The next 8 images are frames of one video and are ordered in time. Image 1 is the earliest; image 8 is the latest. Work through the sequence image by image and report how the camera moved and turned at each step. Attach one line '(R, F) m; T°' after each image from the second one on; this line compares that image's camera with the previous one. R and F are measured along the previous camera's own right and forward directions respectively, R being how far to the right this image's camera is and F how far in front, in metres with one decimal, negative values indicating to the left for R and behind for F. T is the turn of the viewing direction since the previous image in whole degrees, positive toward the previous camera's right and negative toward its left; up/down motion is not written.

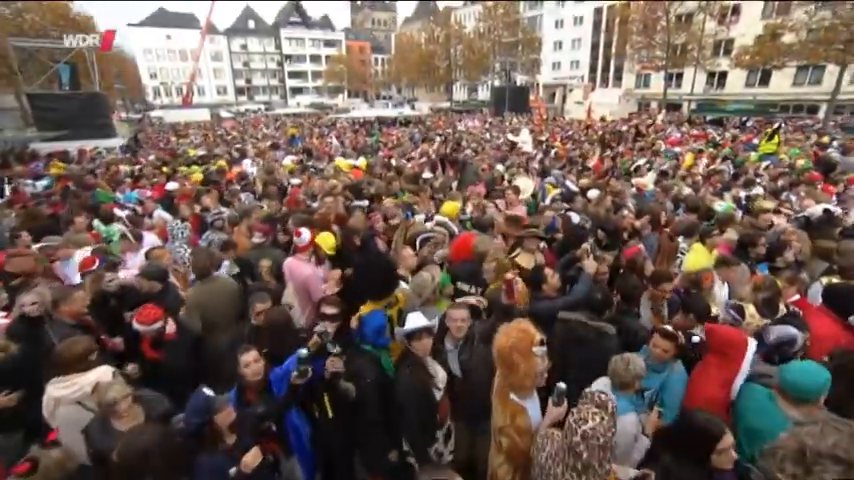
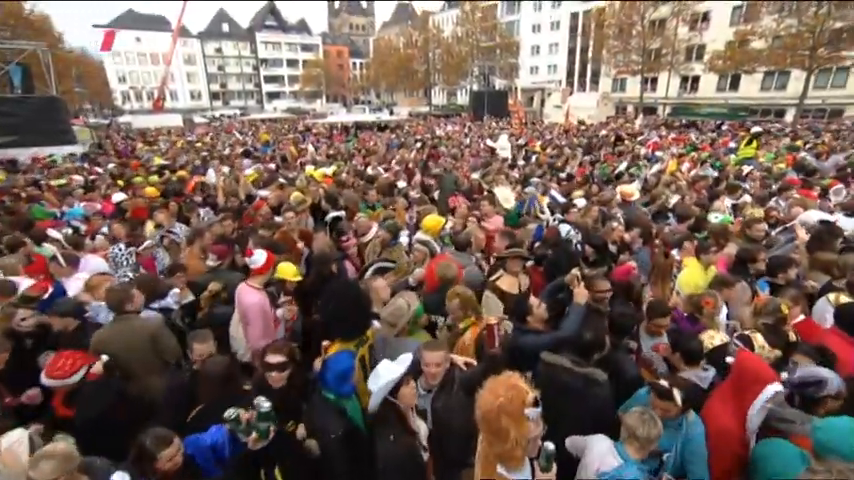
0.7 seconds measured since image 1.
(+0.1, +0.4) m; +3°
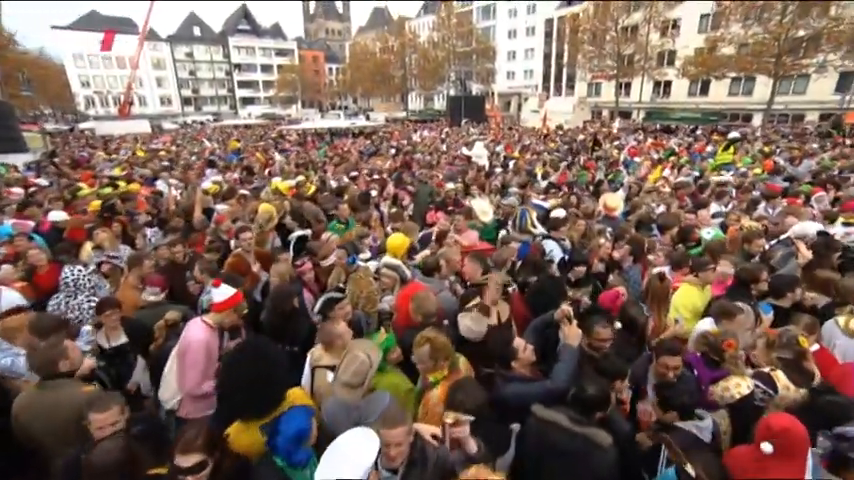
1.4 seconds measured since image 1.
(+0.1, +0.4) m; +3°
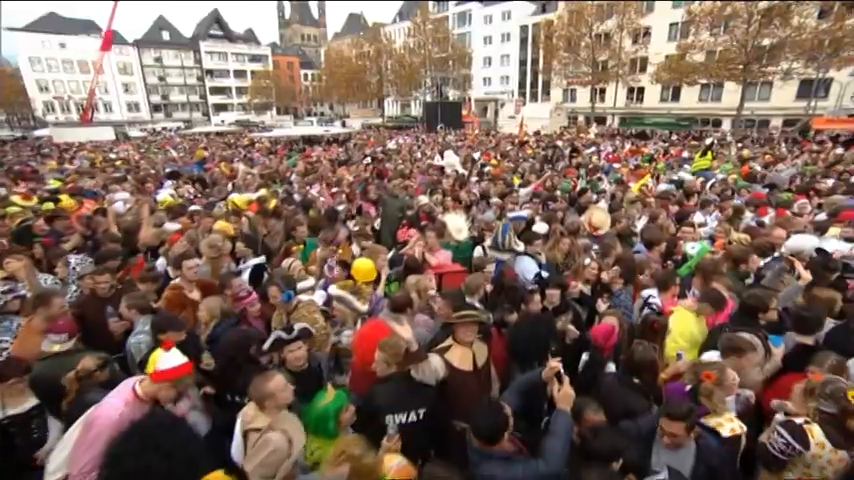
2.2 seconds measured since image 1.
(+0.1, +0.4) m; +3°
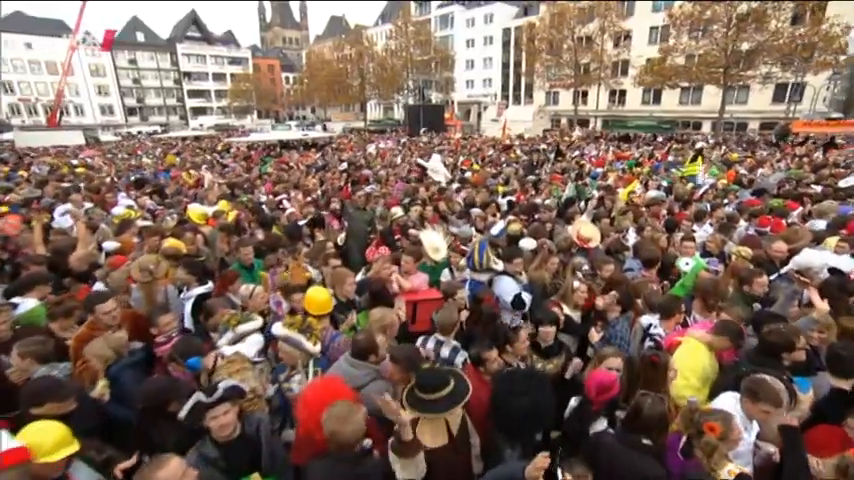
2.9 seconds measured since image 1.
(+0.1, +0.5) m; +2°
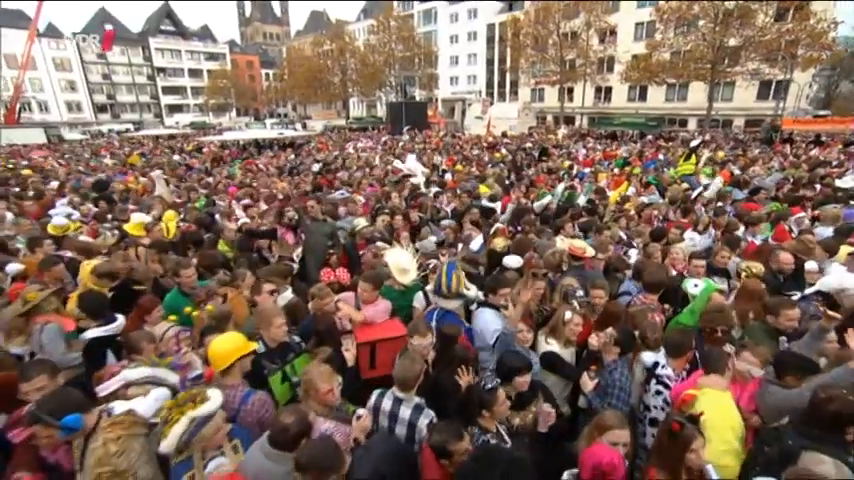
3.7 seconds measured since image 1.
(+0.2, +0.6) m; +2°
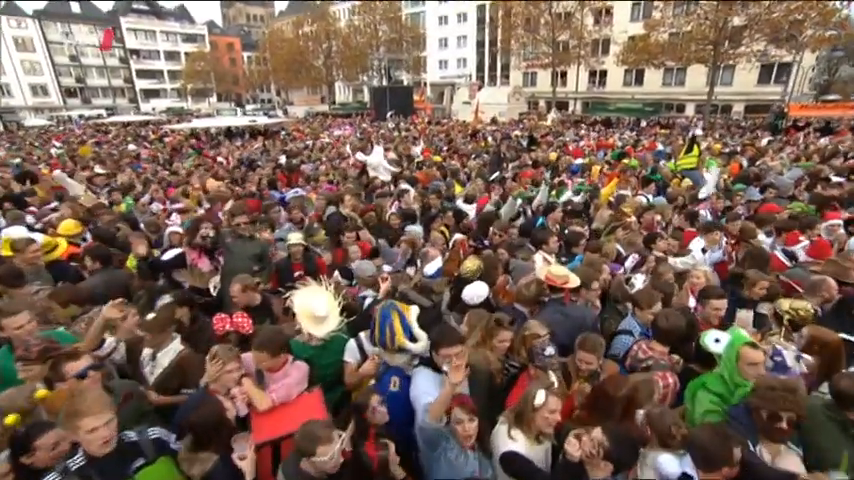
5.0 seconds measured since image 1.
(+0.4, +1.0) m; +1°
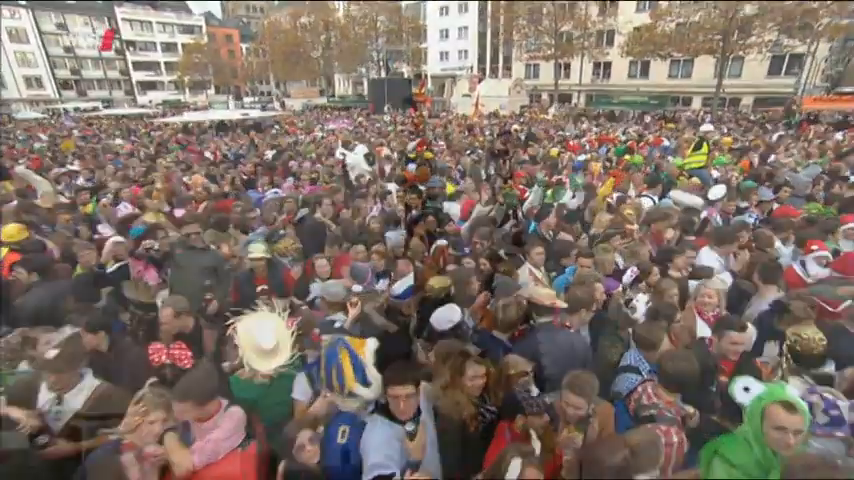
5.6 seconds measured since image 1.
(+0.2, +0.4) m; 0°
